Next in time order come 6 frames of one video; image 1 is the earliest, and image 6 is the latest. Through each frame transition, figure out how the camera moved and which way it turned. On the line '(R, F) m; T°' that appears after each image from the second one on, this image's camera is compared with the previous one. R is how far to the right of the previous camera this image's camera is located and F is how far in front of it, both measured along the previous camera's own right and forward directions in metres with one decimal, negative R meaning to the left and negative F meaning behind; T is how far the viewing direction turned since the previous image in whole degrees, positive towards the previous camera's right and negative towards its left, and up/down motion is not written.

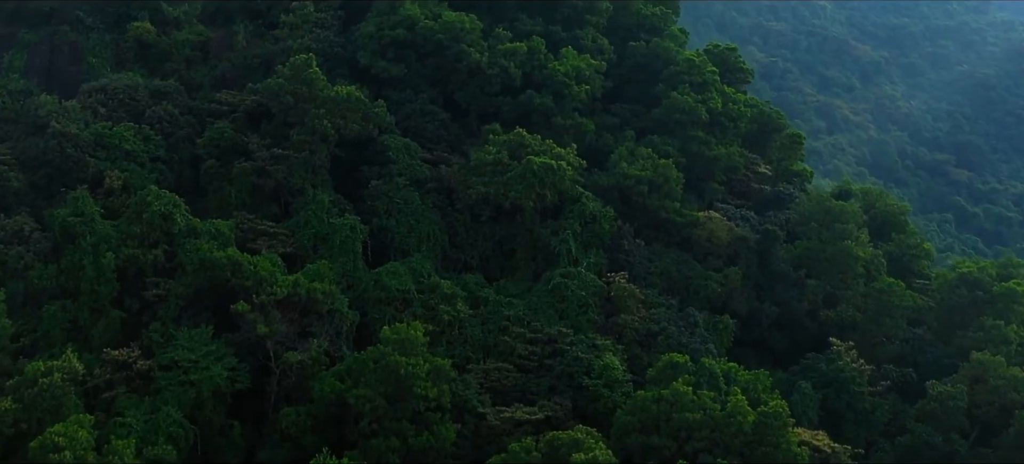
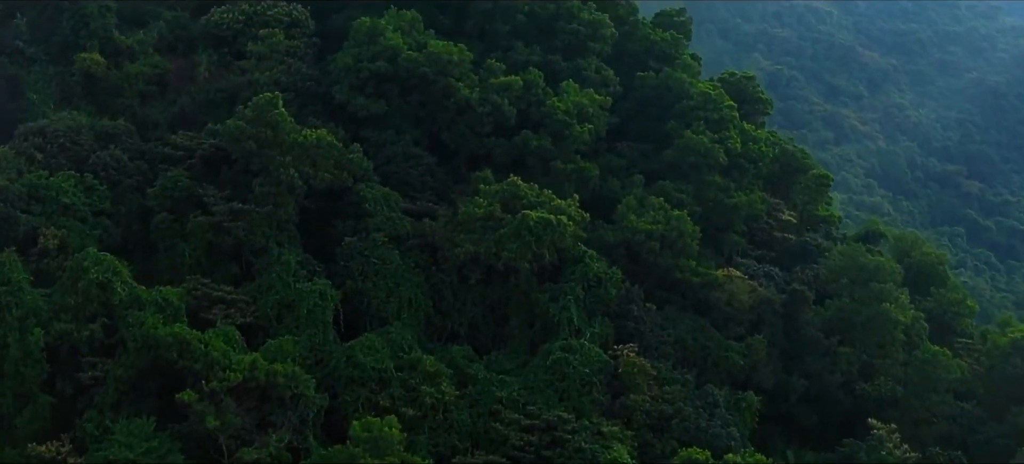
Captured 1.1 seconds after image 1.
(+0.1, +2.1) m; 0°
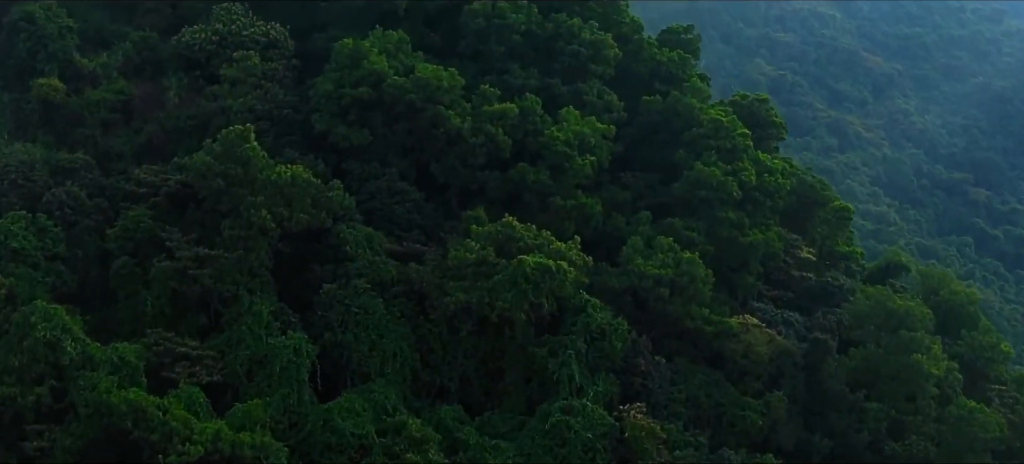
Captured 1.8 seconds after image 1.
(0.0, +1.4) m; 0°
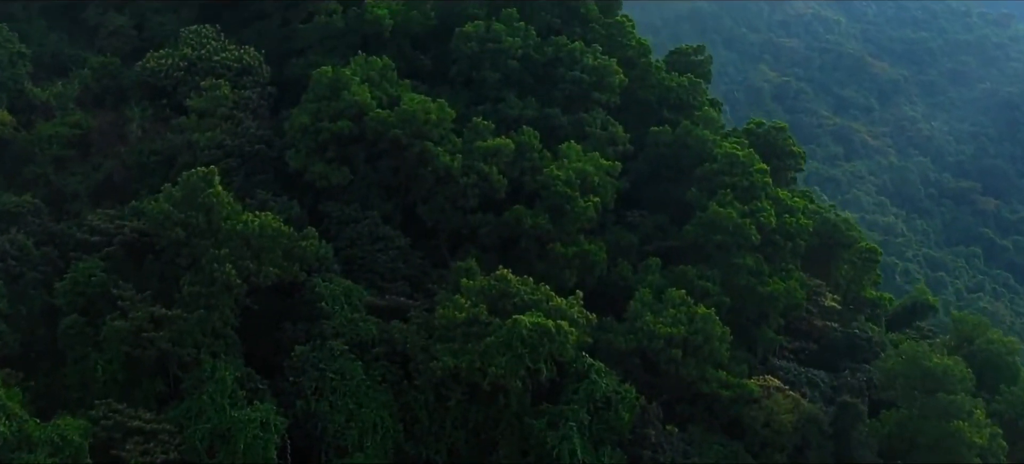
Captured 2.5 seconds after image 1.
(+0.1, +1.4) m; 0°
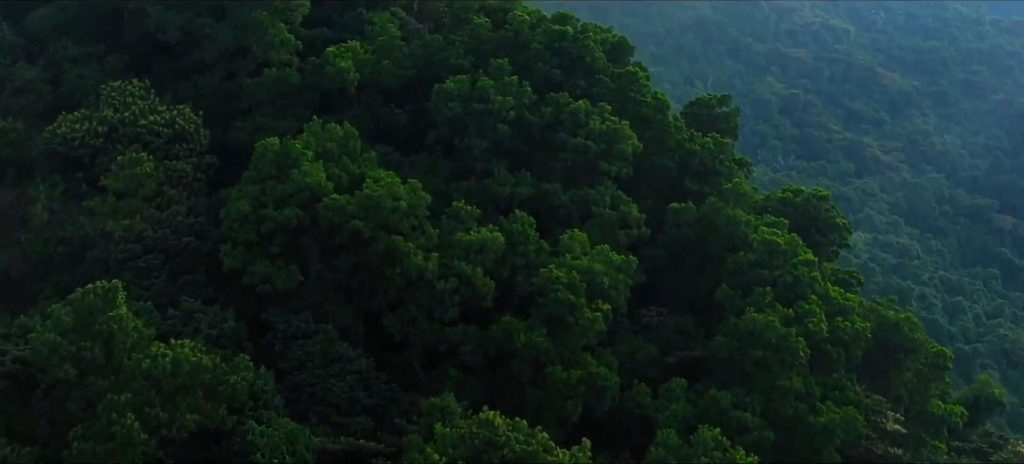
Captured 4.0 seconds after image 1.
(+0.1, +2.7) m; 0°
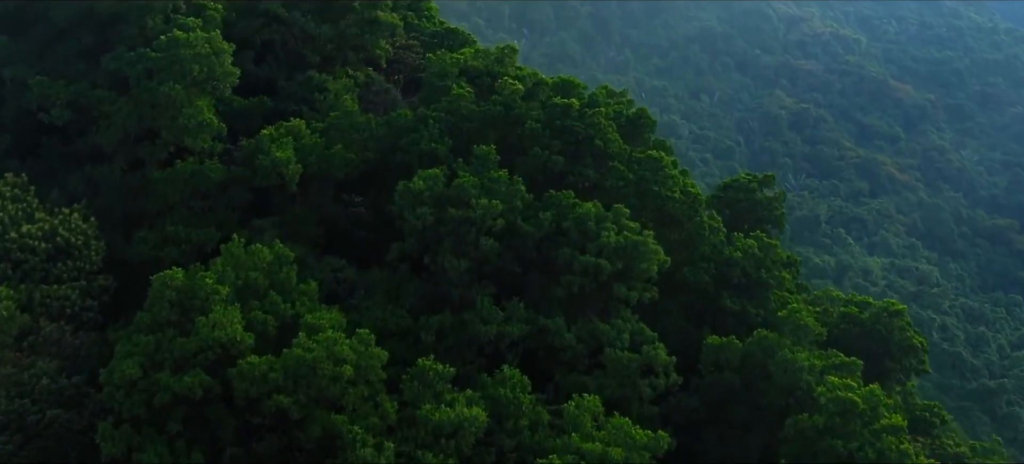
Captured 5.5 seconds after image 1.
(+0.1, +3.0) m; 0°
